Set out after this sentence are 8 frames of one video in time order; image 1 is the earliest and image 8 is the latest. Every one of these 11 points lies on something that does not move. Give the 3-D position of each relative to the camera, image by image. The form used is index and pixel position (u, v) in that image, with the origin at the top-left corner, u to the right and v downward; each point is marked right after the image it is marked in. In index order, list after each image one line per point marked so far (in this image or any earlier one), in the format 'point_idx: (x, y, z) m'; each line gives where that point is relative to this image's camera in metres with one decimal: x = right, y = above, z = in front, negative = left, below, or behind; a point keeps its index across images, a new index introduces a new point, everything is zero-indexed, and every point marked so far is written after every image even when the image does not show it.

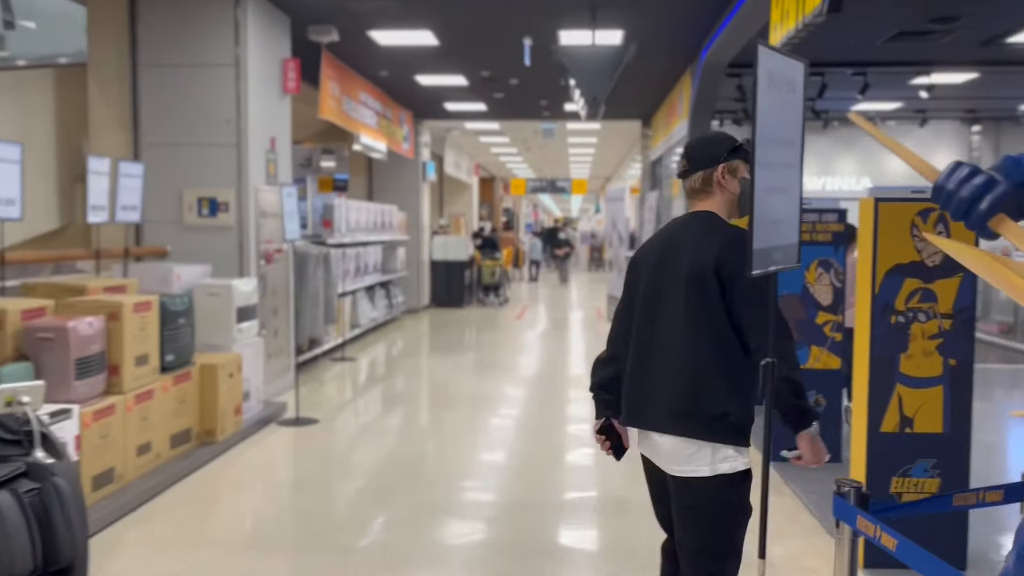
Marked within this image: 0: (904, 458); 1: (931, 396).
0: (+1.5, -0.6, +3.3) m
1: (+1.6, -0.4, +3.3) m
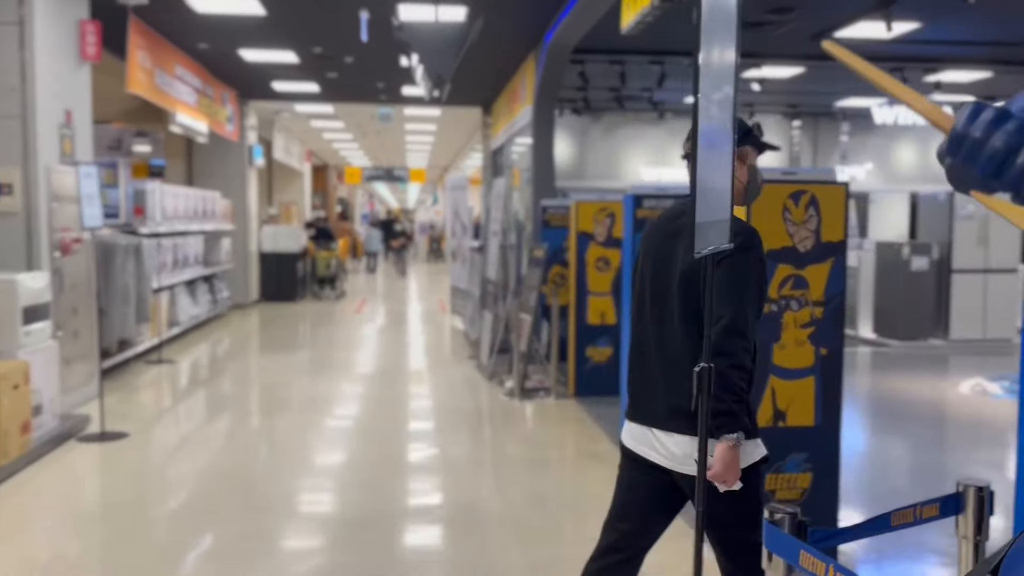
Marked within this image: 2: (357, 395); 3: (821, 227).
0: (+1.0, -0.6, +3.1) m
1: (+1.0, -0.4, +3.1) m
2: (-1.2, -0.8, +6.9) m
3: (+1.1, +0.2, +3.1) m
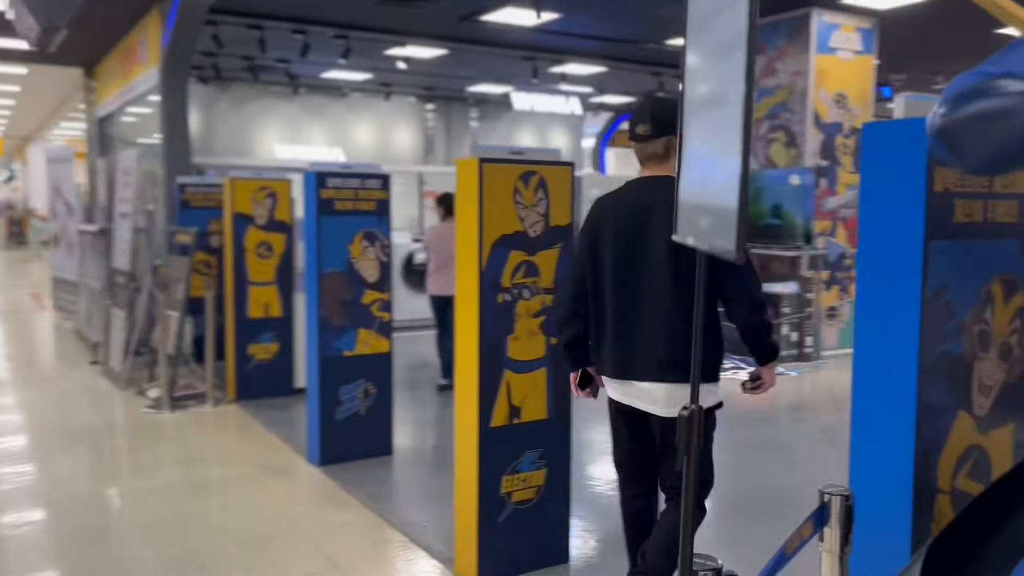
0: (0.0, -0.6, +2.9) m
1: (+0.1, -0.3, +2.9) m
2: (-3.6, -0.8, +5.4) m
3: (+0.1, +0.3, +2.9) m
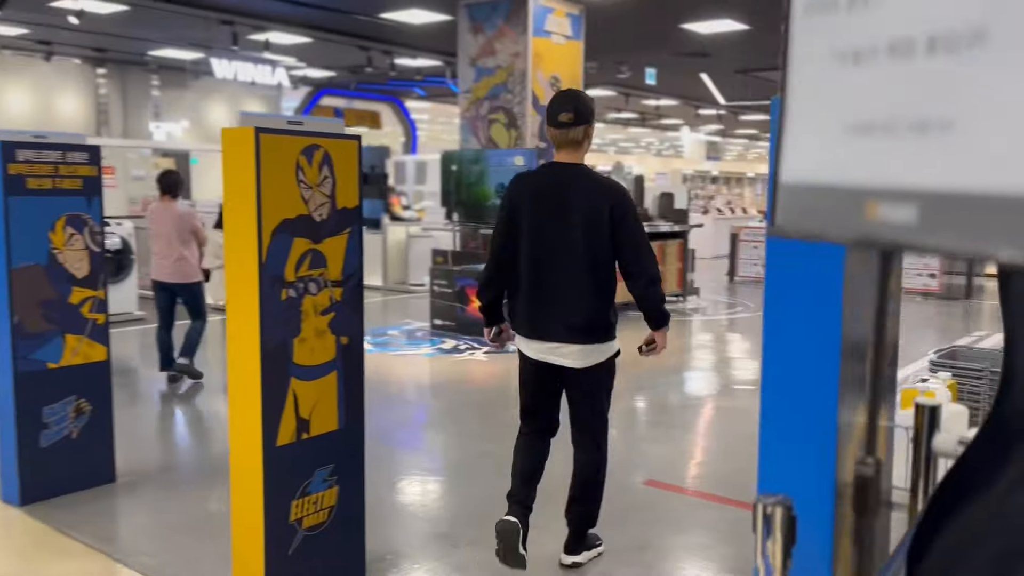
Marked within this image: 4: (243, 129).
0: (-0.6, -0.5, +2.5) m
1: (-0.6, -0.3, +2.5) m
2: (-4.8, -0.9, +3.6) m
3: (-0.5, +0.3, +2.5) m
4: (-0.7, +0.4, +2.3) m
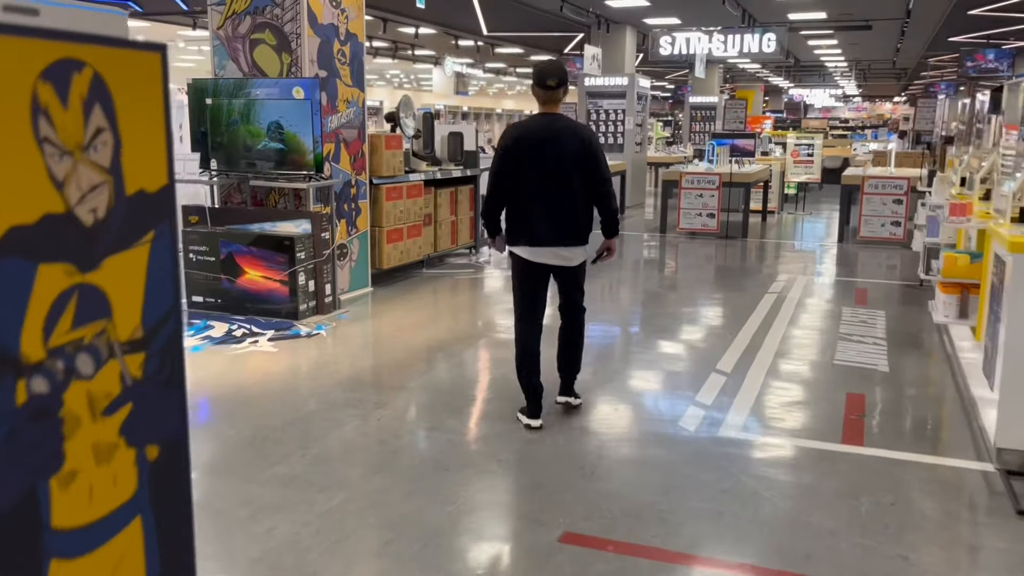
0: (-0.6, -0.6, +1.2) m
1: (-0.6, -0.4, +1.3) m
2: (-4.9, -1.2, +1.0) m
3: (-0.6, +0.2, +1.2) m
4: (-0.7, +0.3, +0.9) m
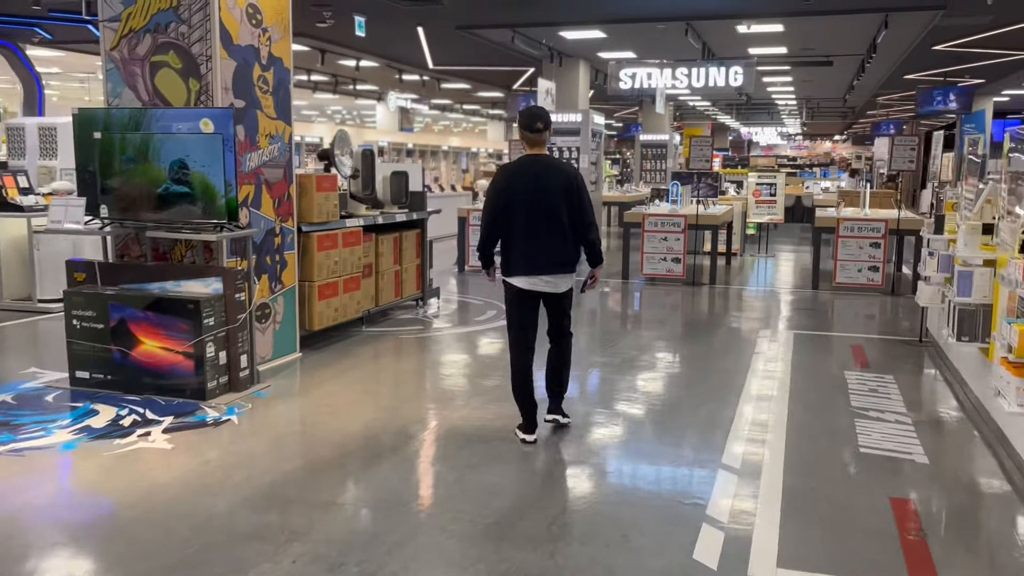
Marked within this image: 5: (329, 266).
0: (-0.6, -0.8, +0.3) m
1: (-0.5, -0.6, +0.3) m
2: (-4.8, -1.4, -0.2) m
3: (-0.5, 0.0, +0.3) m
4: (-0.6, +0.1, 0.0) m
5: (-1.3, +0.1, +6.0) m
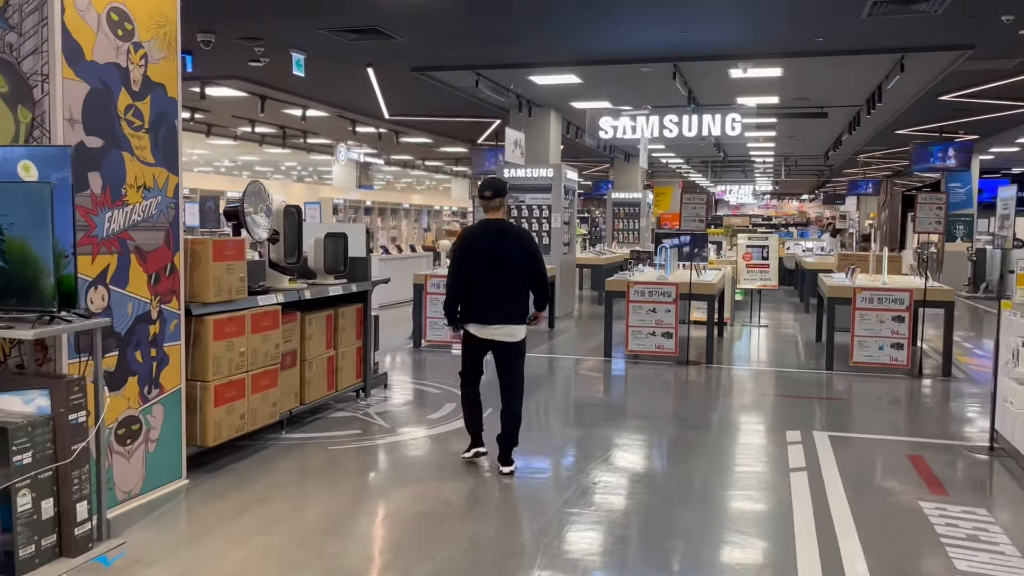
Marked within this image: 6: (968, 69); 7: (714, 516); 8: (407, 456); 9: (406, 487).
0: (-0.6, -1.0, -1.2) m
1: (-0.5, -0.7, -1.1) m
2: (-4.8, -1.5, -1.9) m
3: (-0.5, -0.2, -1.1) m
4: (-0.6, 0.0, -1.4) m
5: (-1.5, -0.4, +4.5) m
6: (+4.3, +2.1, +8.2) m
7: (+1.0, -1.1, +4.2) m
8: (-0.6, -1.0, +5.1) m
9: (-0.6, -1.1, +4.6) m
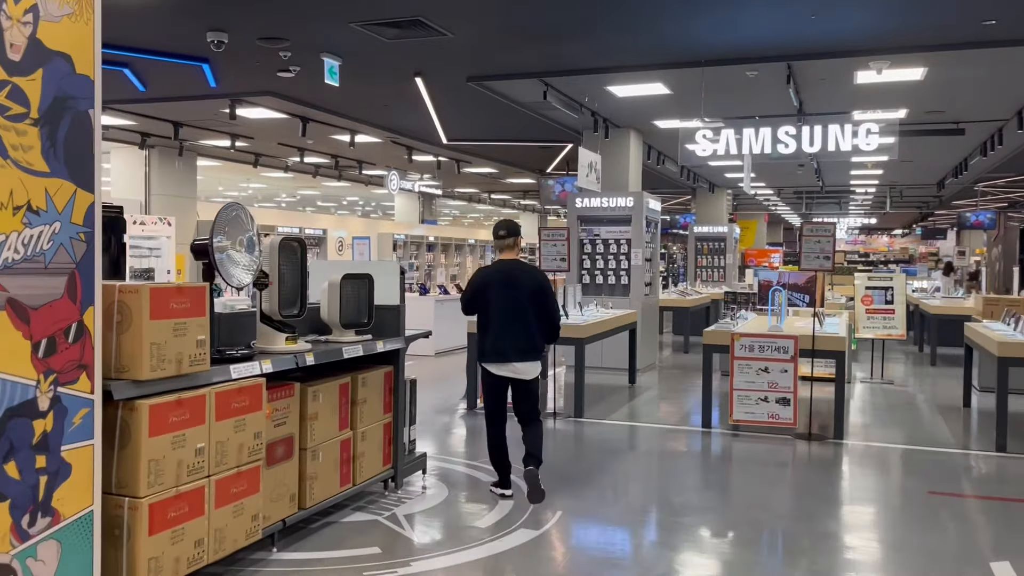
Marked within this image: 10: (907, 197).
0: (-0.7, -1.0, -2.7) m
1: (-0.7, -0.8, -2.6) m
2: (-5.0, -1.5, -3.1) m
3: (-0.7, -0.2, -2.6) m
4: (-0.8, 0.0, -2.9) m
5: (-1.2, -0.6, +3.1) m
6: (+4.9, +1.7, +6.4) m
7: (+1.2, -1.4, +2.6) m
8: (-0.3, -1.3, +3.6) m
9: (-0.3, -1.3, +3.0) m
10: (+8.6, +2.0, +18.9) m
